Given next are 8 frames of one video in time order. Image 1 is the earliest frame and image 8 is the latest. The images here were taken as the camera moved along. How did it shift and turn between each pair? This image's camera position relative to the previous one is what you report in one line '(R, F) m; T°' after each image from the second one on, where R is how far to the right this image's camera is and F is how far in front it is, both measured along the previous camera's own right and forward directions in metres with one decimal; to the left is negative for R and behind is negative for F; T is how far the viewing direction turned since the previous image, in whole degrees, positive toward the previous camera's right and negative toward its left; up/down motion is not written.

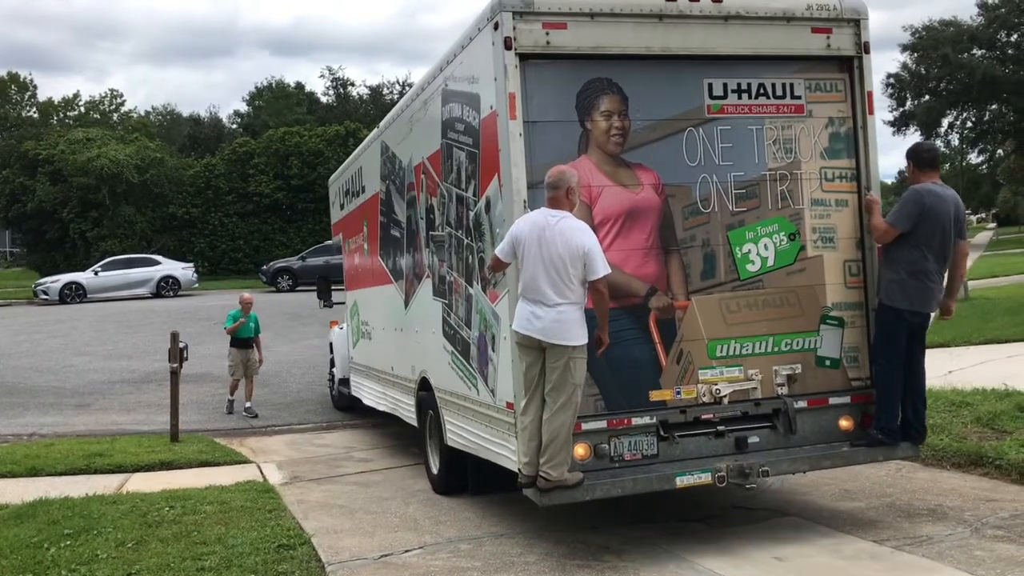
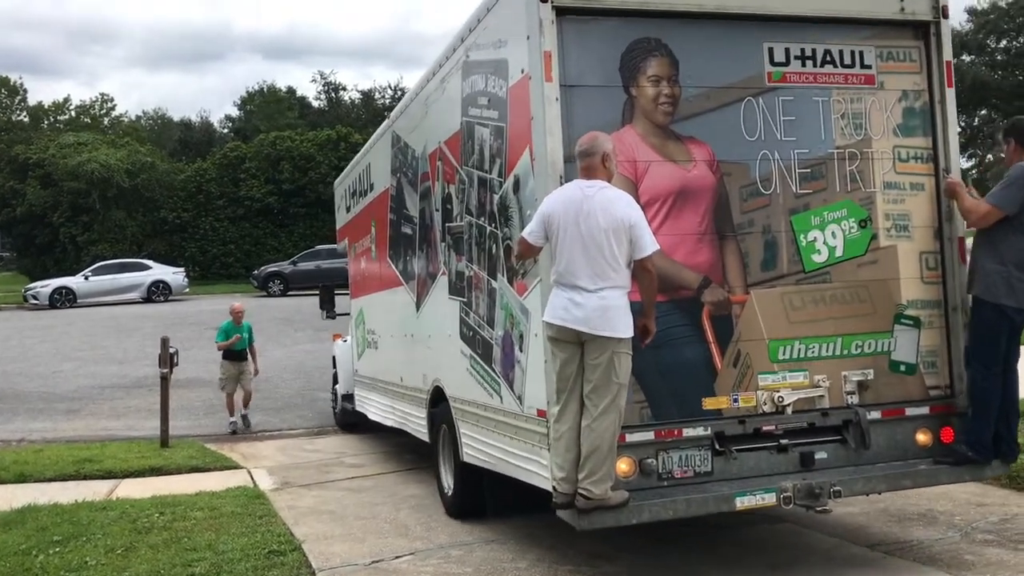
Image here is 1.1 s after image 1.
(-0.2, +0.7) m; 0°
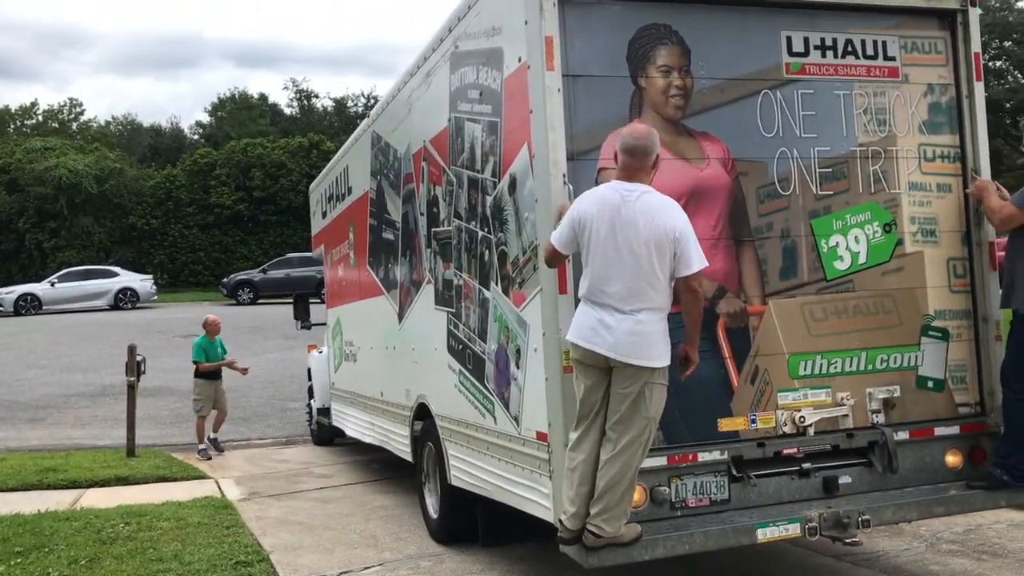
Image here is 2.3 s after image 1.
(-0.1, +0.4) m; +2°
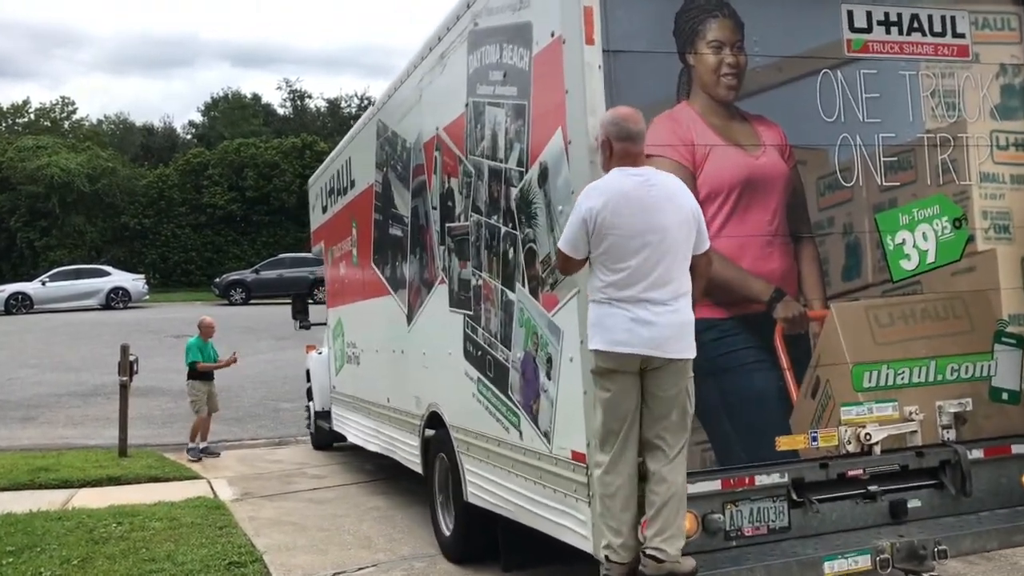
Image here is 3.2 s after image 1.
(-0.1, +0.5) m; 0°
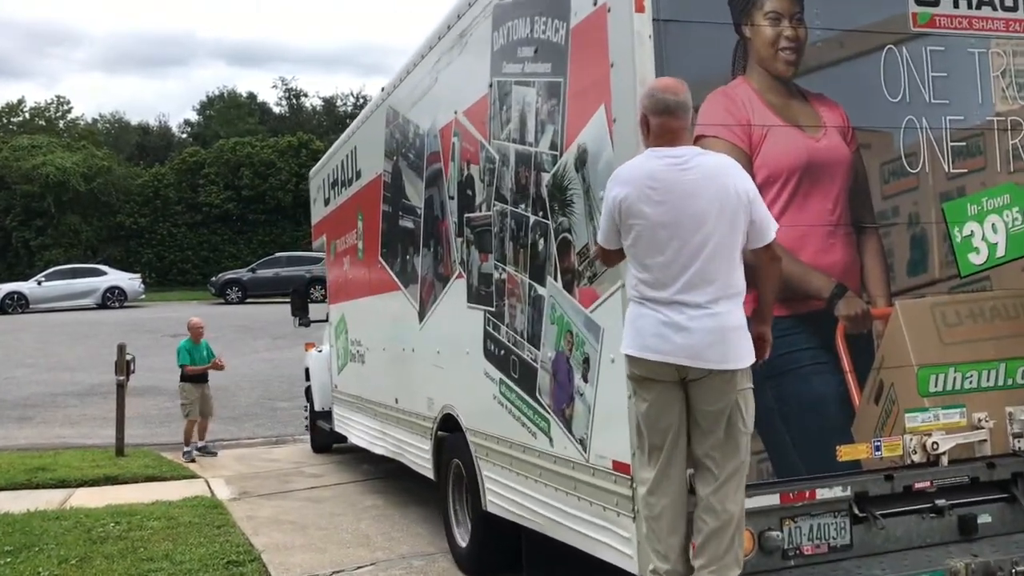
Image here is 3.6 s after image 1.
(-0.1, +0.3) m; 0°
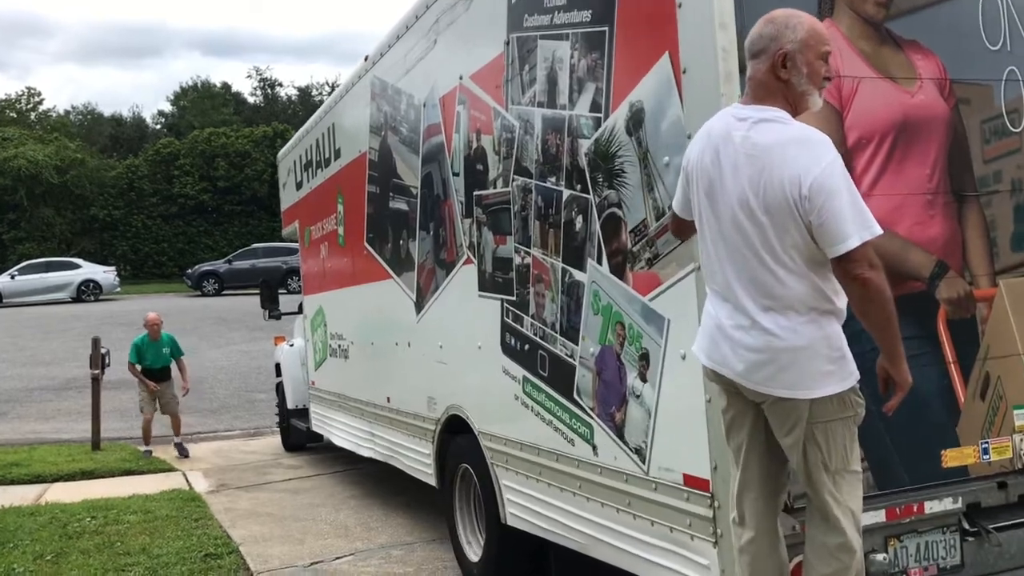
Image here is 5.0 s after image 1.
(-0.2, +0.5) m; +1°
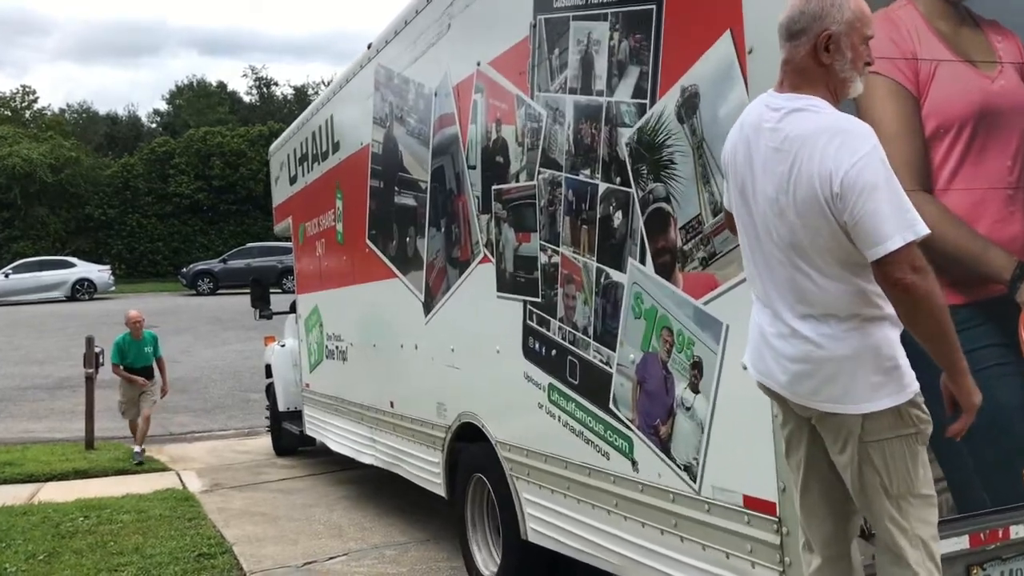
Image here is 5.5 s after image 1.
(-0.1, +0.3) m; 0°
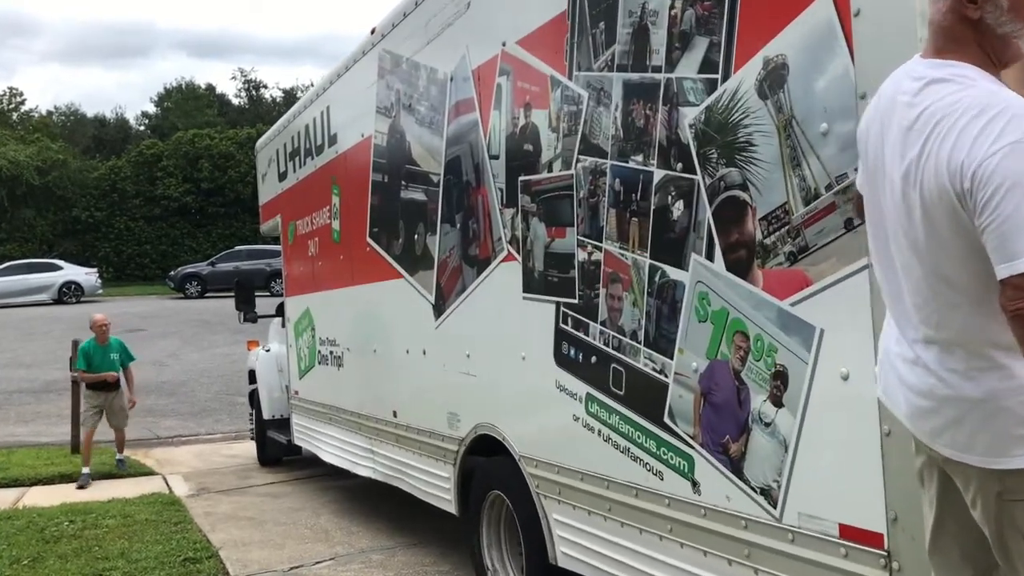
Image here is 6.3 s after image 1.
(-0.2, +0.4) m; +1°
